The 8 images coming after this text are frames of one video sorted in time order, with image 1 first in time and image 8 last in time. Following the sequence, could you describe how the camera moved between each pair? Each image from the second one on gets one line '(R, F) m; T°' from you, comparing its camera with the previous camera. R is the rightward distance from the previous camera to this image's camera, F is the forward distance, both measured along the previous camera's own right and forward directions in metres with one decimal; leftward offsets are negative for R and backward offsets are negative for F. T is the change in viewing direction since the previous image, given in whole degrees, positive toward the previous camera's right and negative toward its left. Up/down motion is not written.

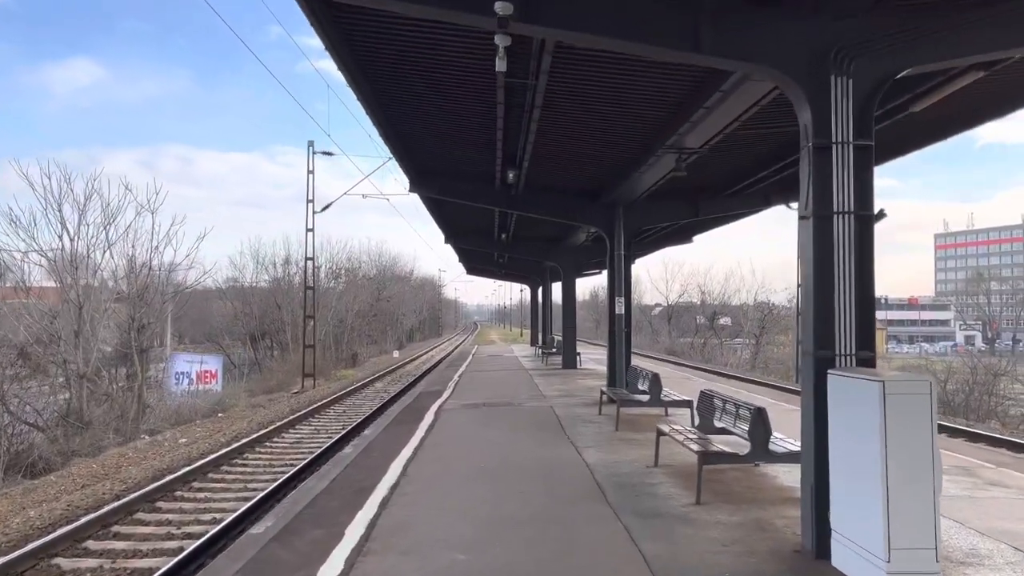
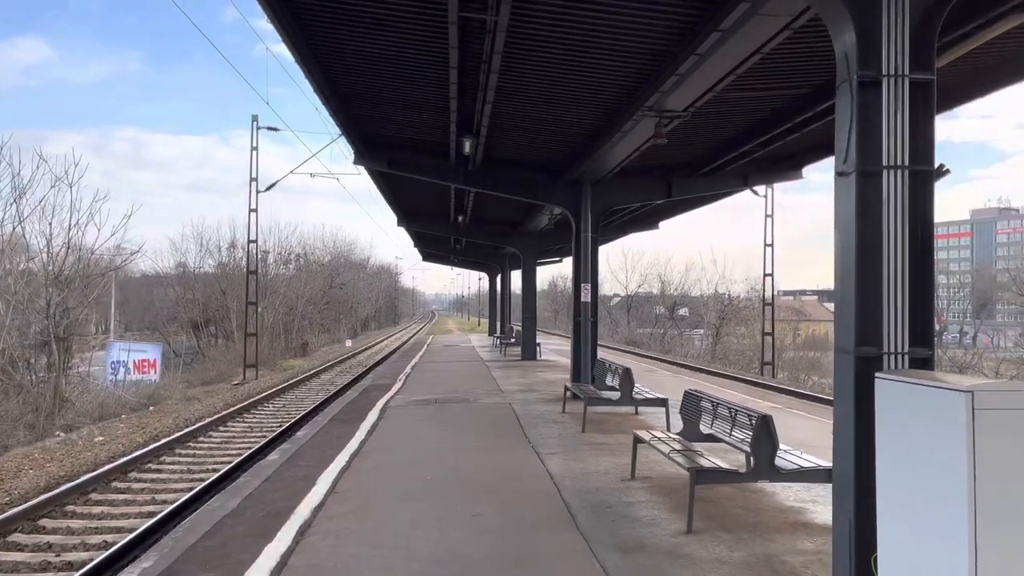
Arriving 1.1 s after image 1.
(0.0, +1.3) m; +3°
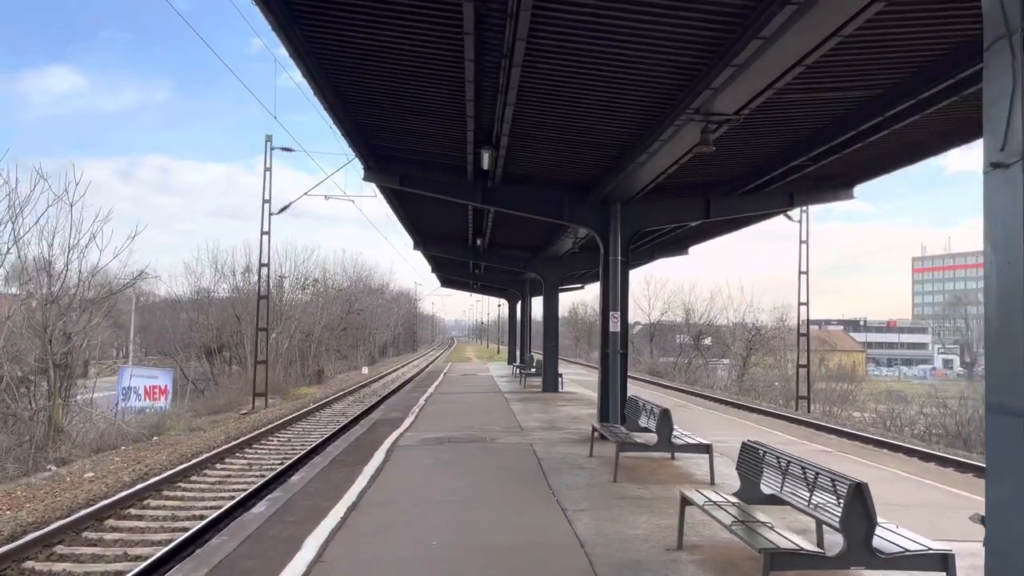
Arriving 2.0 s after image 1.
(0.0, +1.1) m; -1°
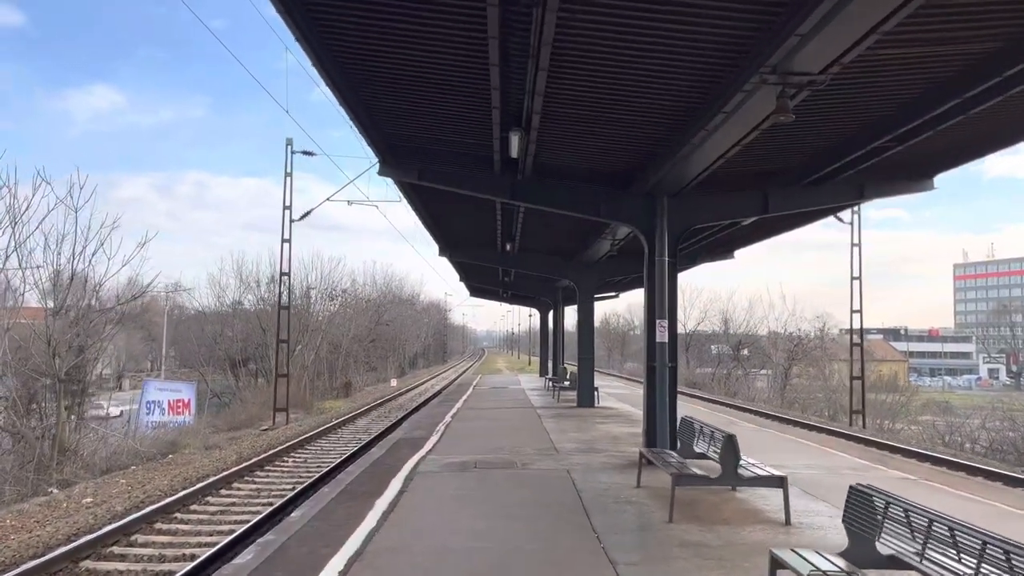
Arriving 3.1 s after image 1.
(0.0, +1.3) m; -2°
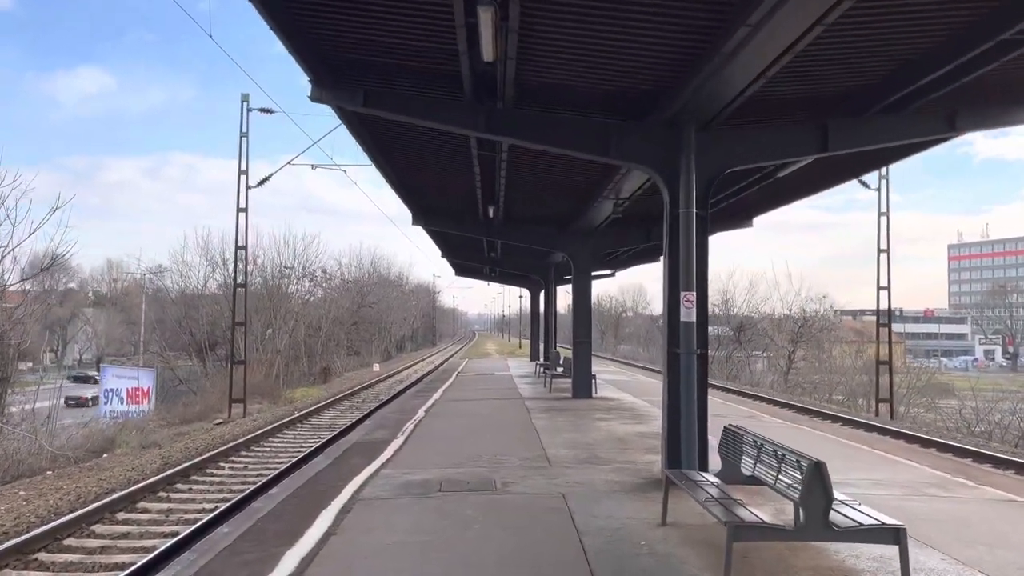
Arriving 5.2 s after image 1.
(+0.1, +2.5) m; +1°
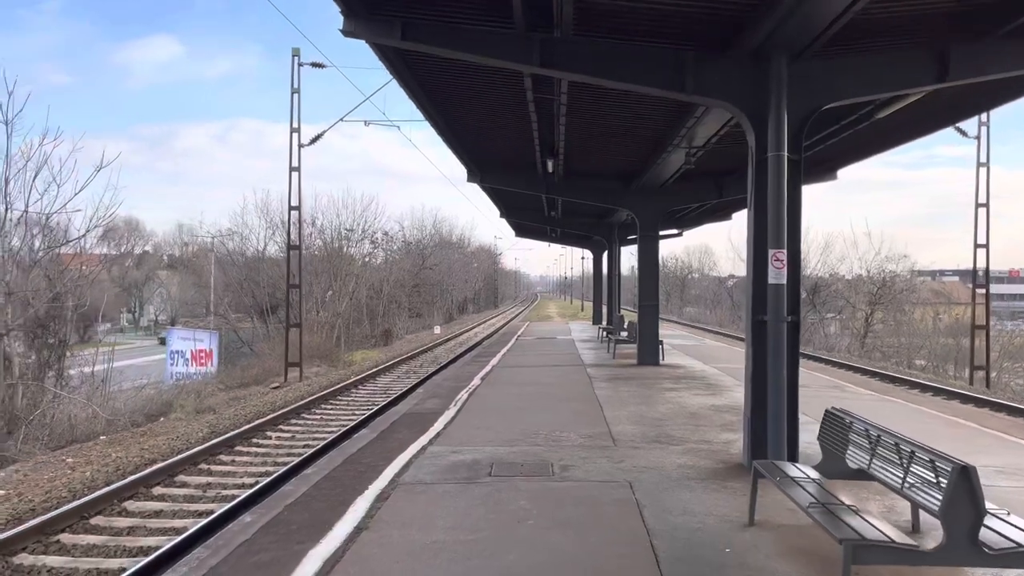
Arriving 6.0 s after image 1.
(0.0, +0.9) m; -5°
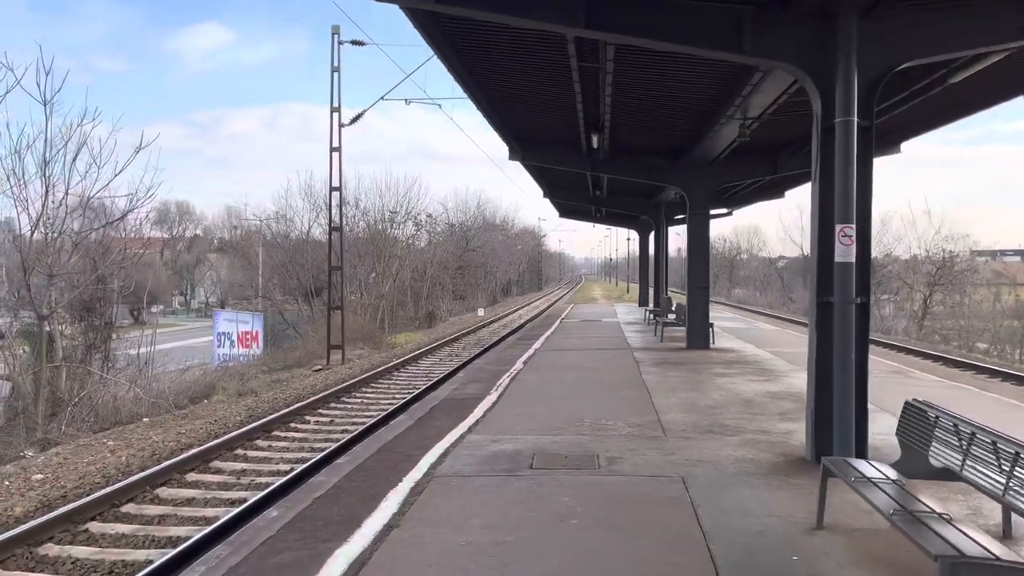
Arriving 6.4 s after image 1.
(0.0, +0.4) m; -3°
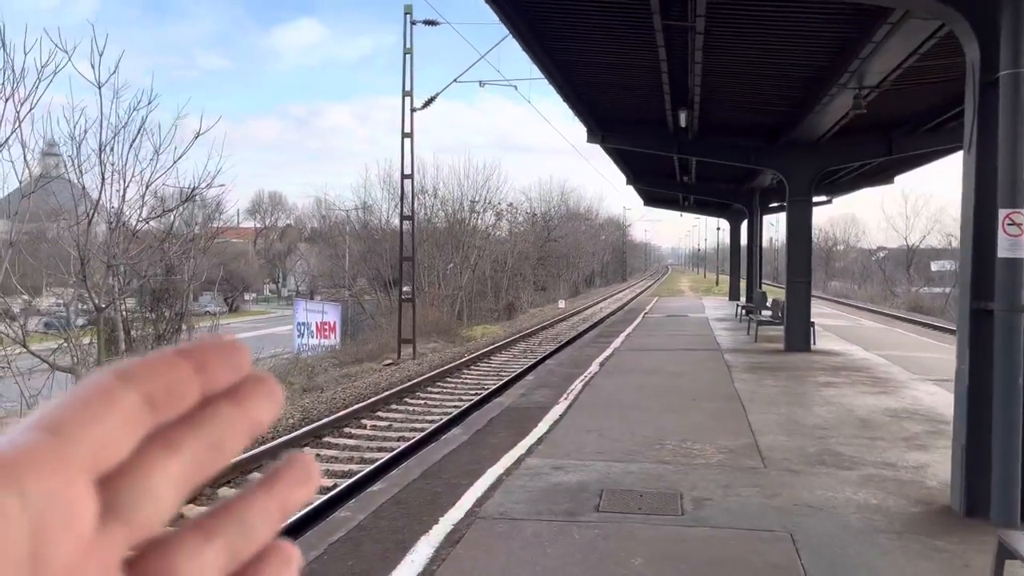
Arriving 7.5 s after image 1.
(+0.1, +1.1) m; -6°
